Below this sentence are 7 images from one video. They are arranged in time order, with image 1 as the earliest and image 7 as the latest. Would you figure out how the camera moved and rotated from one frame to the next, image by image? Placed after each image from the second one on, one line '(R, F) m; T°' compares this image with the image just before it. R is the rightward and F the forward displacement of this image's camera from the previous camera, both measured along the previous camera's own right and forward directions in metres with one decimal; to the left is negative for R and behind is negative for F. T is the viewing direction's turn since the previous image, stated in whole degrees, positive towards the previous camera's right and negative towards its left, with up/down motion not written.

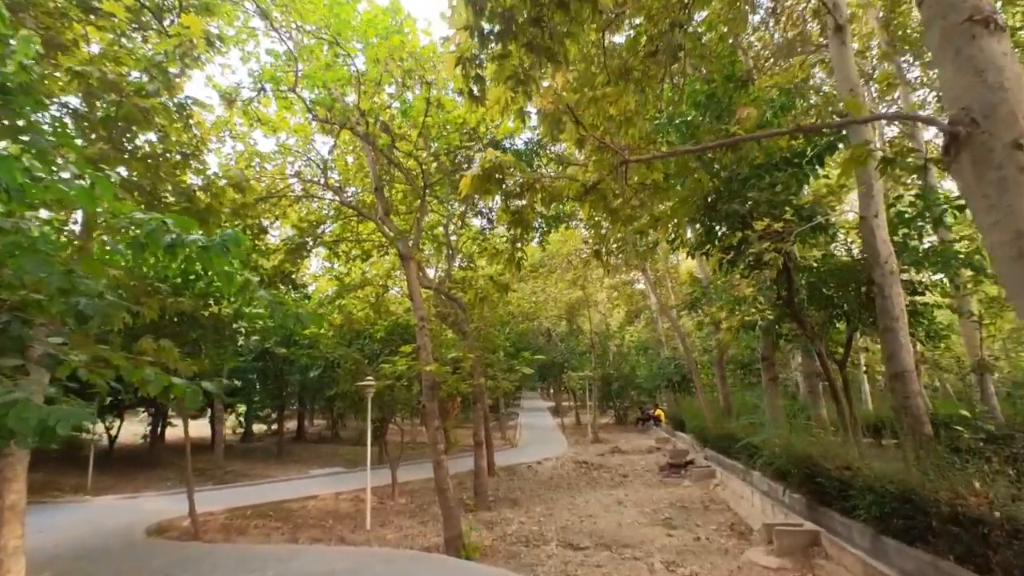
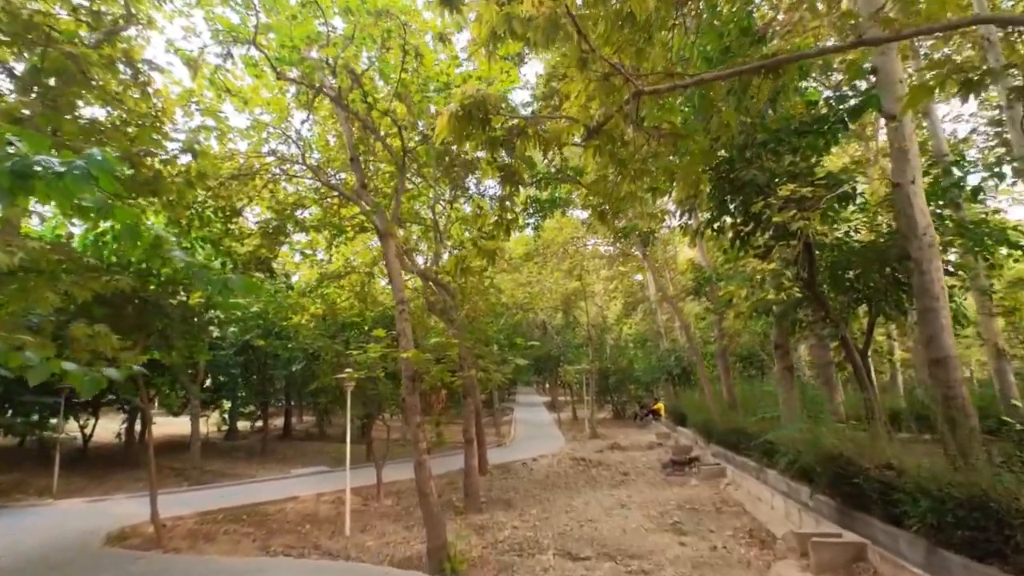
(+0.1, +0.8) m; 0°
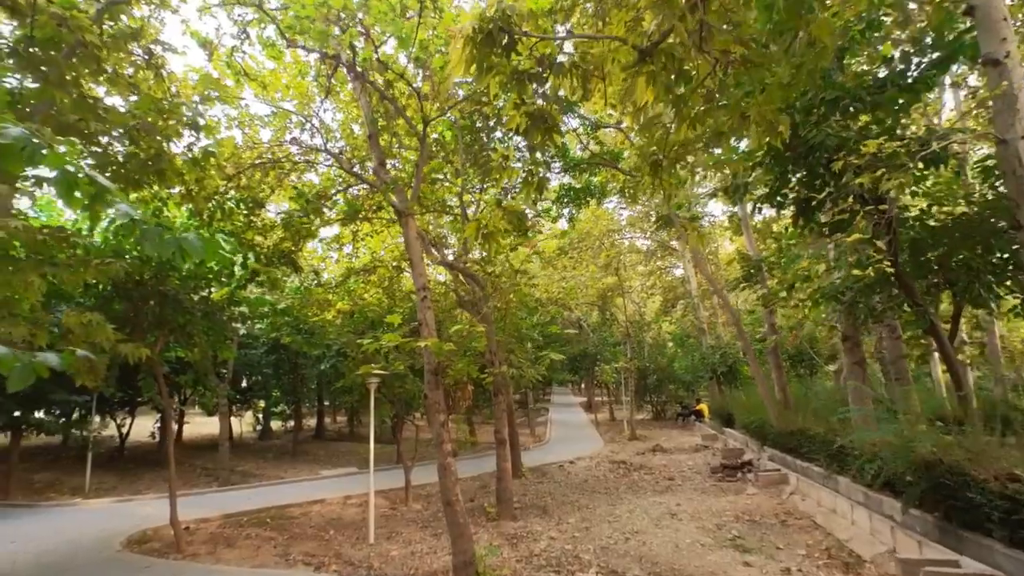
(0.0, +0.7) m; -3°
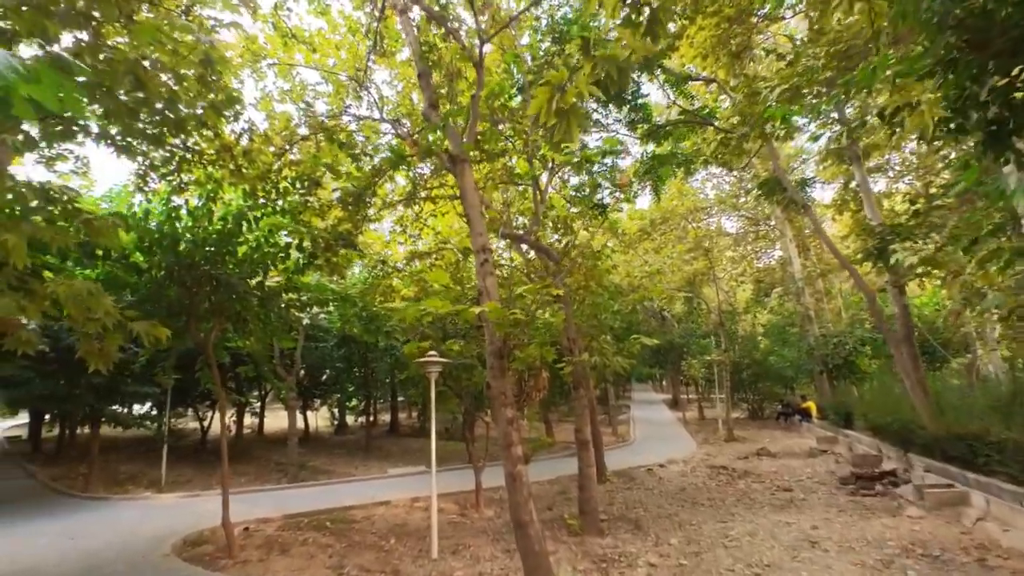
(-0.1, +1.3) m; -8°
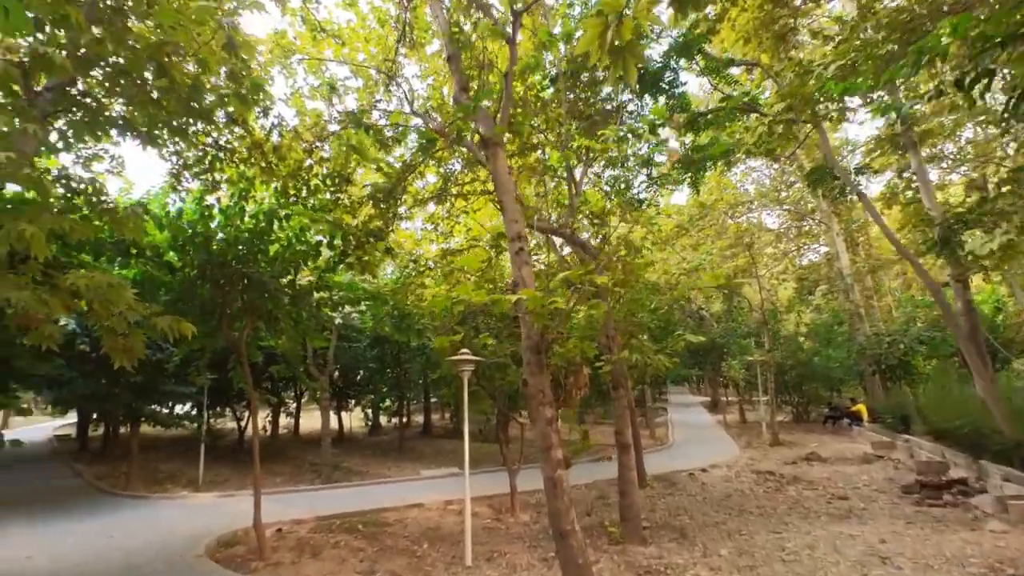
(0.0, +0.3) m; -3°
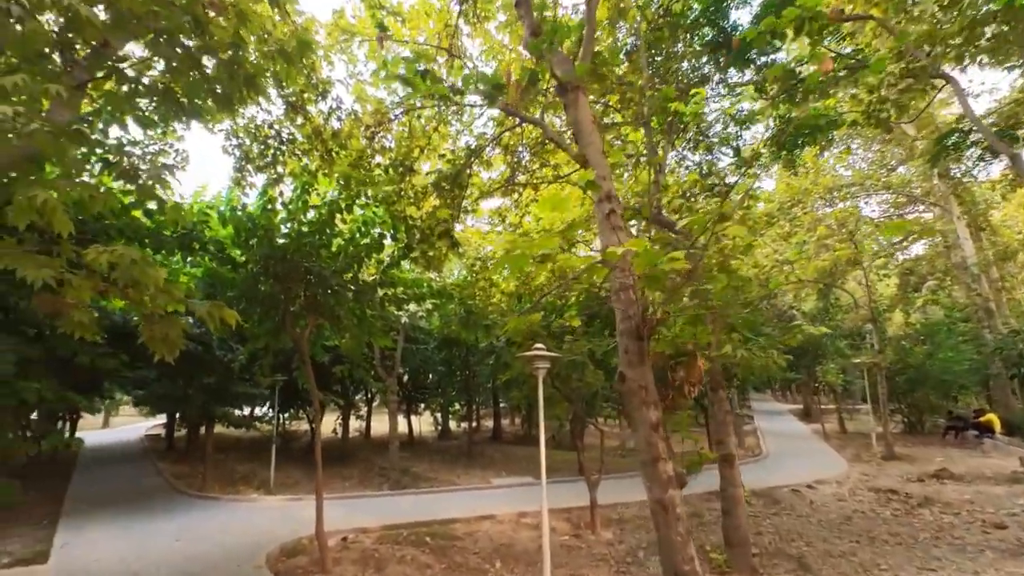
(-0.1, +0.8) m; -7°
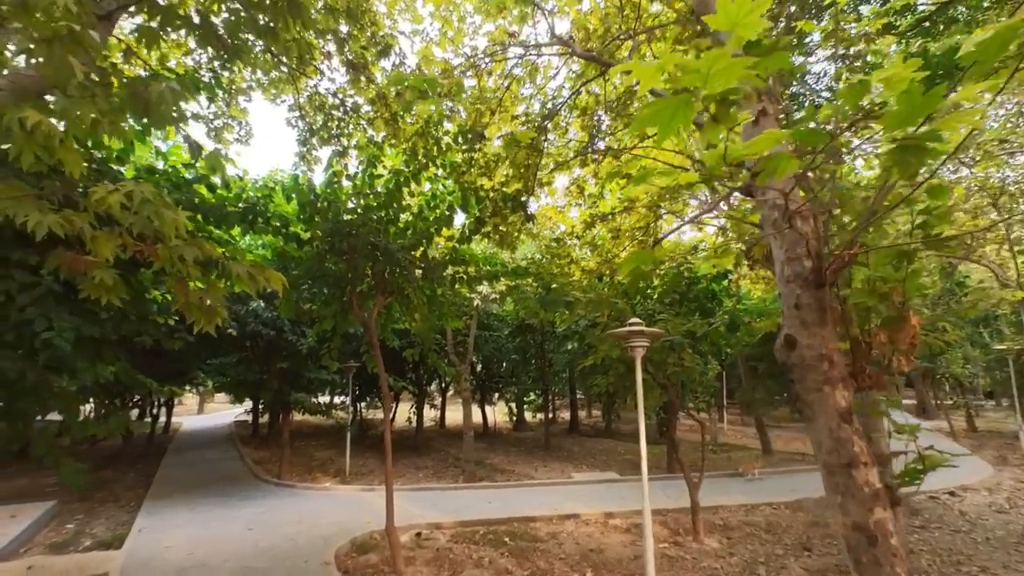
(-0.2, +0.9) m; -7°
